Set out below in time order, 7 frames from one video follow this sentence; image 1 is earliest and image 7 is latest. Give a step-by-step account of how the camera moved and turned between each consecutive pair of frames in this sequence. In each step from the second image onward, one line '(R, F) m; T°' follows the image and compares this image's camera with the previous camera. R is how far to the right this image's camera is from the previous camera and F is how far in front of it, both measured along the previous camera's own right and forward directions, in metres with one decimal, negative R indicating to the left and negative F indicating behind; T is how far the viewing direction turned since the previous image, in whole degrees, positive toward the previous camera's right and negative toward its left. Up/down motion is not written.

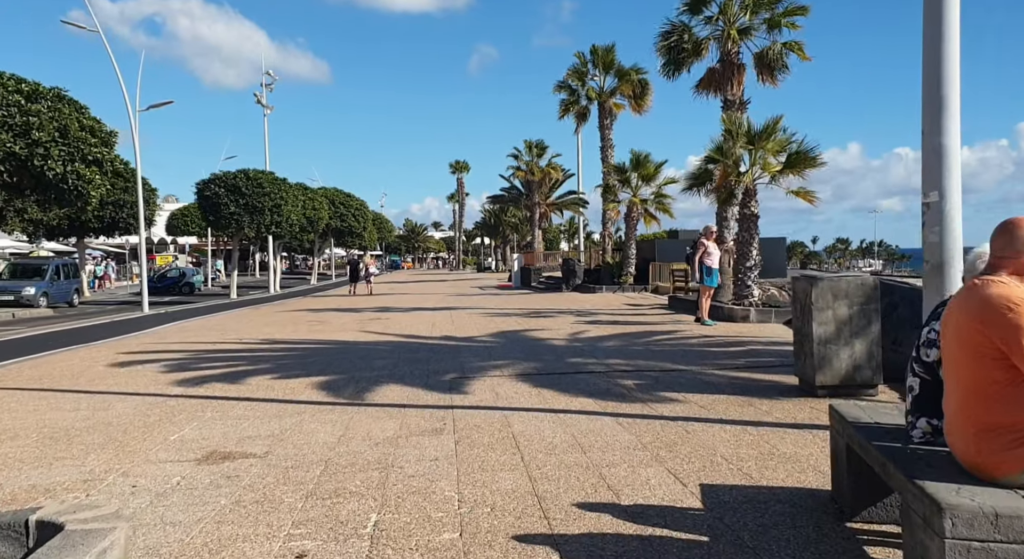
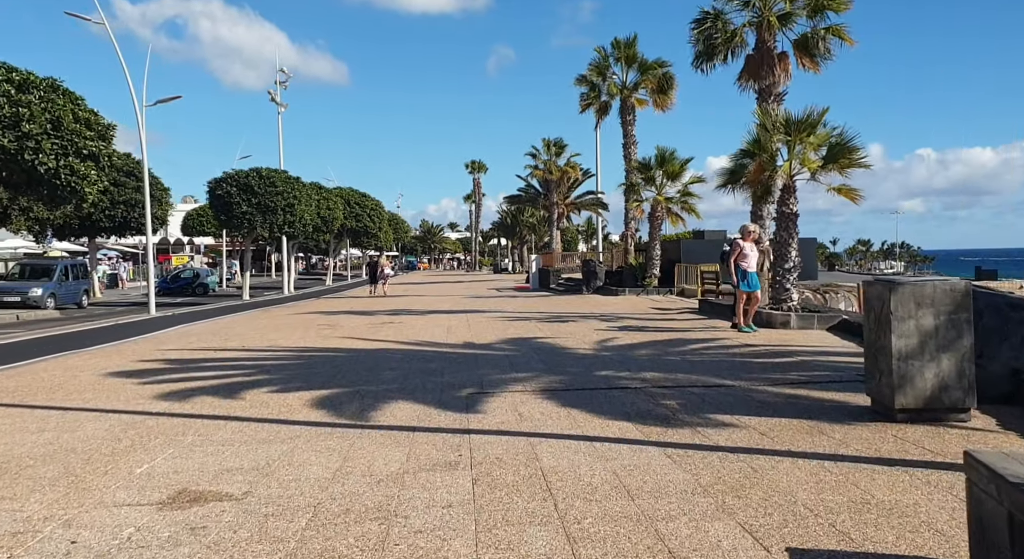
(-0.1, +1.0) m; -1°
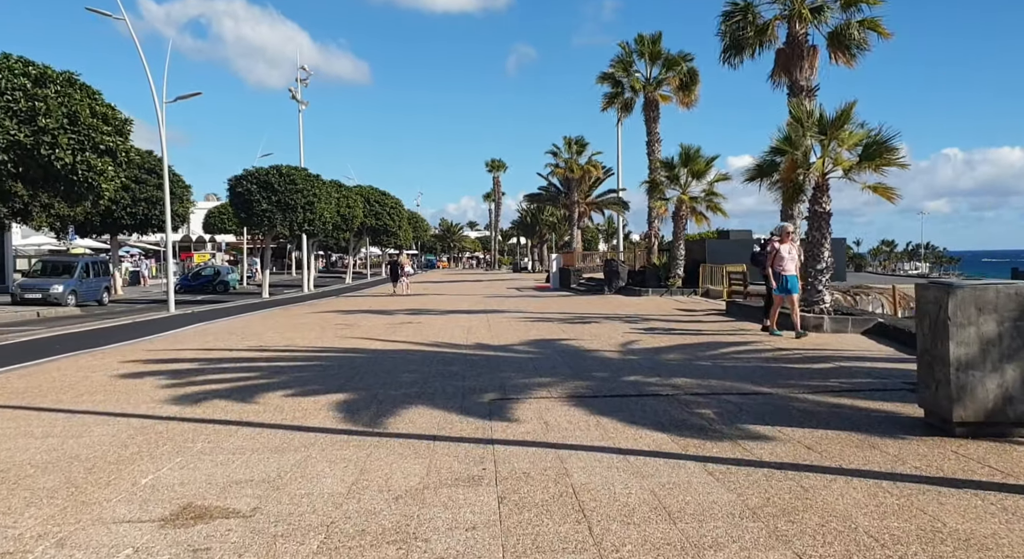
(-0.1, +0.4) m; -1°
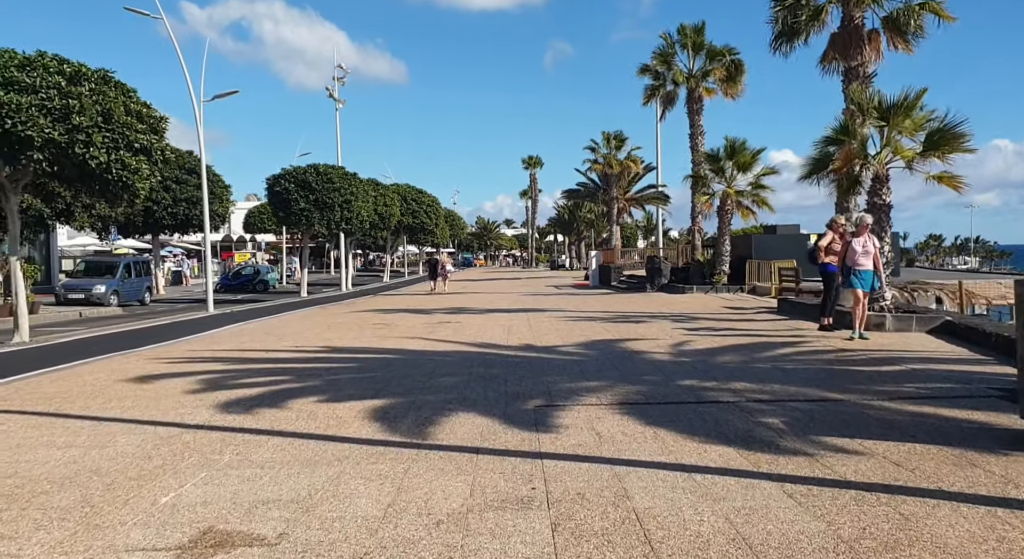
(-0.1, +0.5) m; -3°
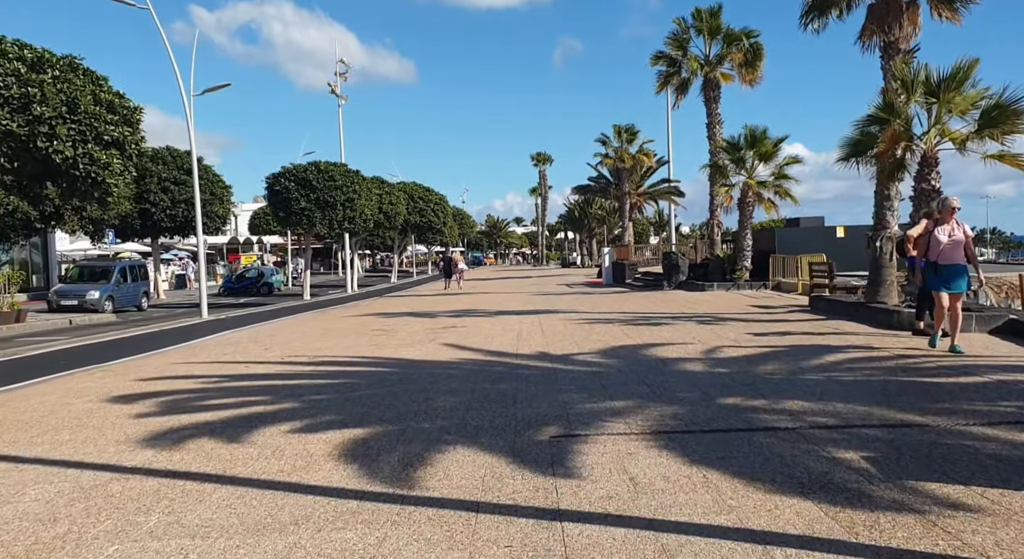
(0.0, +1.3) m; -1°
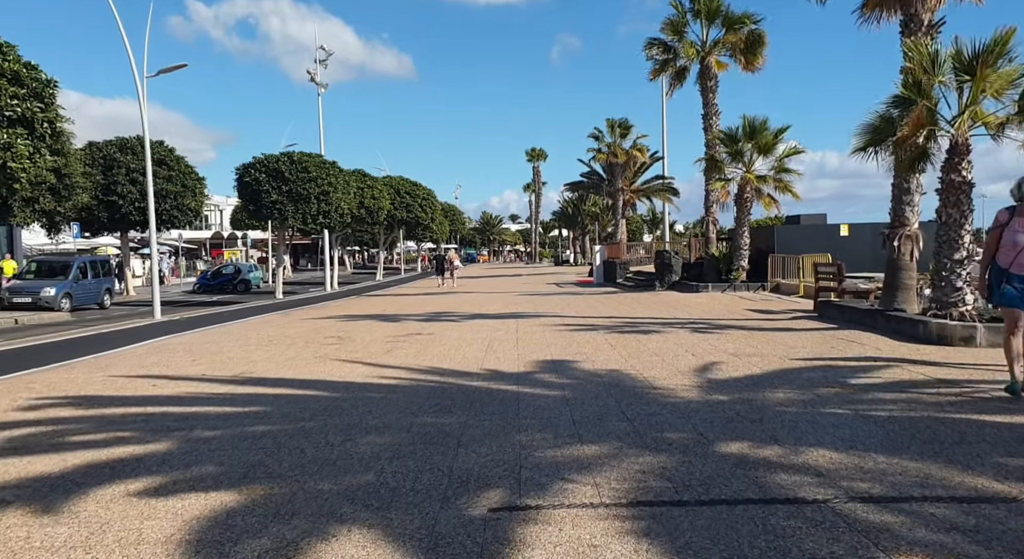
(+0.4, +1.6) m; 0°
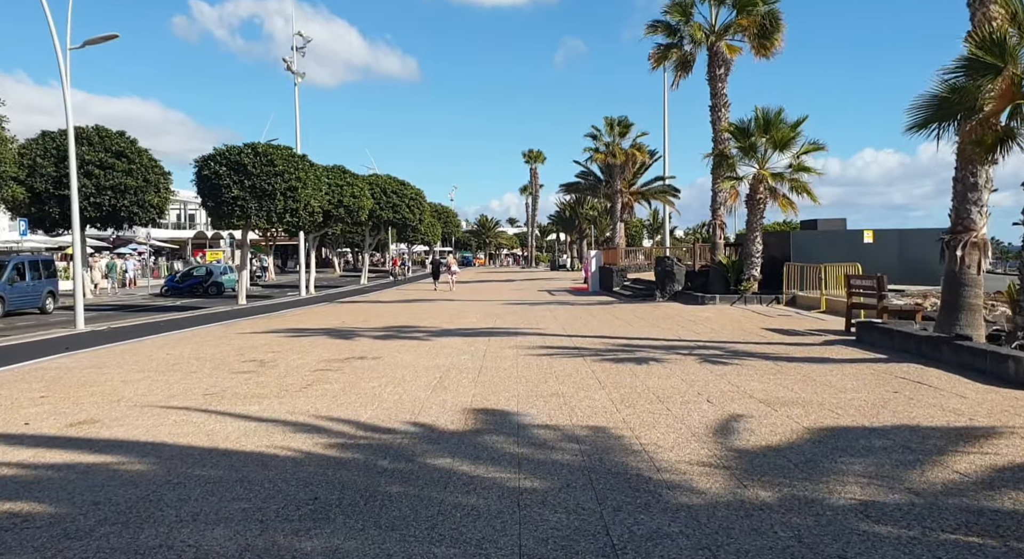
(+0.5, +2.6) m; 0°
